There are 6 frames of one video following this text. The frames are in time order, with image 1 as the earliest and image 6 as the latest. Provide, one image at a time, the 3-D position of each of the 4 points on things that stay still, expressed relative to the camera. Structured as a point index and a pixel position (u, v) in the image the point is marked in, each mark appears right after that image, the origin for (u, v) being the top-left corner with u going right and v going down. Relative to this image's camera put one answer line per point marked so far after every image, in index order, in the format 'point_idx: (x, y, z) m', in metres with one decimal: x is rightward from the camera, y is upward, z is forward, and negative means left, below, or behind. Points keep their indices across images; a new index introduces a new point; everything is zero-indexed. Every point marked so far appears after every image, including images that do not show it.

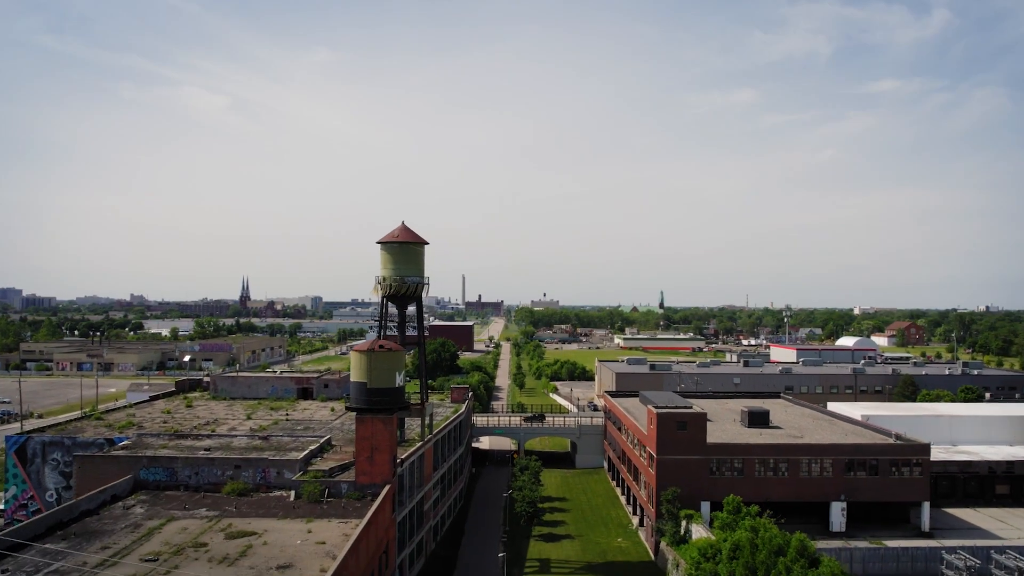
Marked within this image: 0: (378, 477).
0: (-3.9, -5.5, +19.5) m
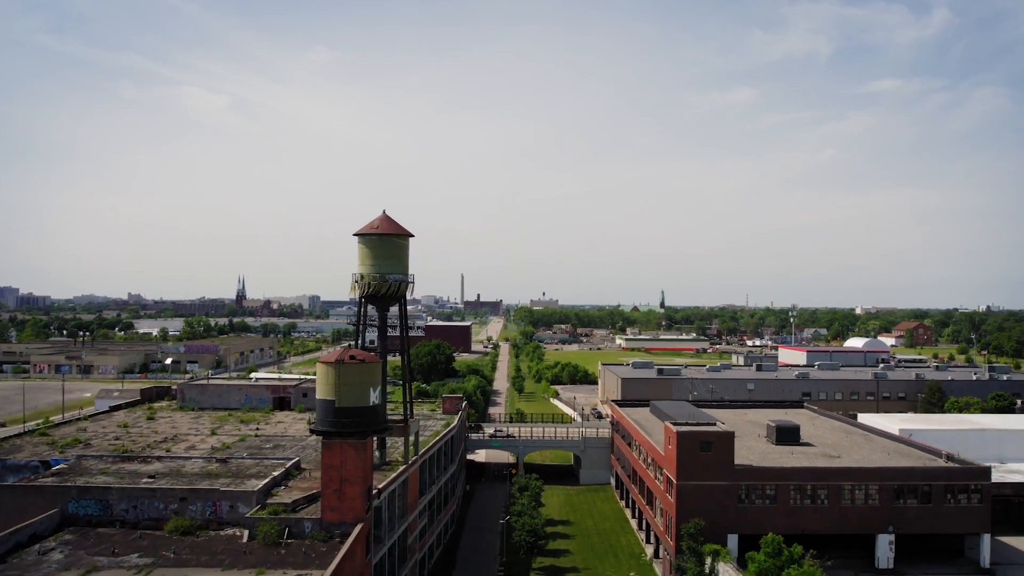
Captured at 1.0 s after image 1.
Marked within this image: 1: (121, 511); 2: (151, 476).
0: (-4.0, -5.5, +16.2) m
1: (-10.3, -5.9, +17.5) m
2: (-10.4, -5.4, +19.1) m
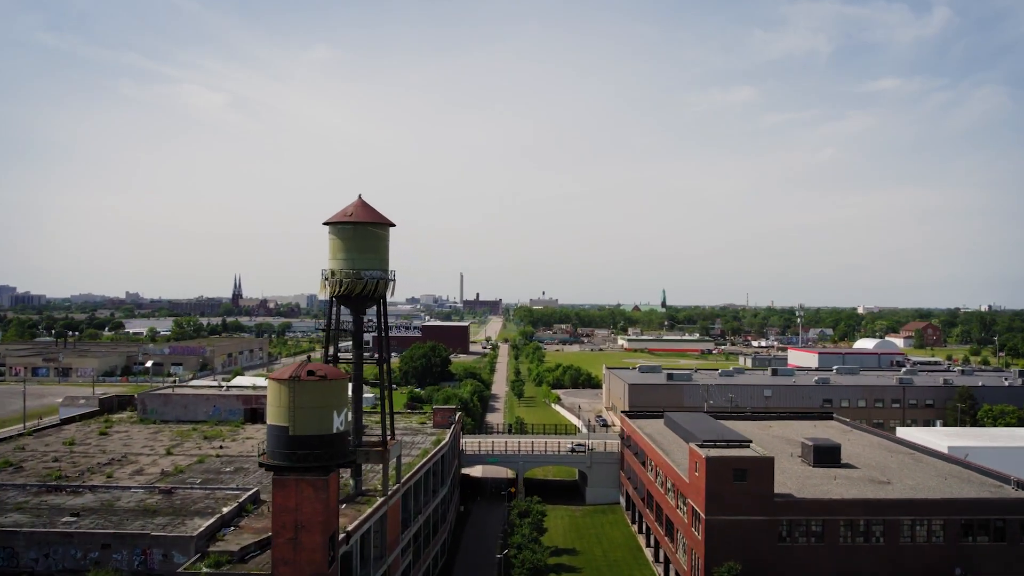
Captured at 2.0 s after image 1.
0: (-4.0, -5.5, +13.0) m
1: (-10.3, -5.8, +14.2) m
2: (-10.4, -5.3, +15.9) m
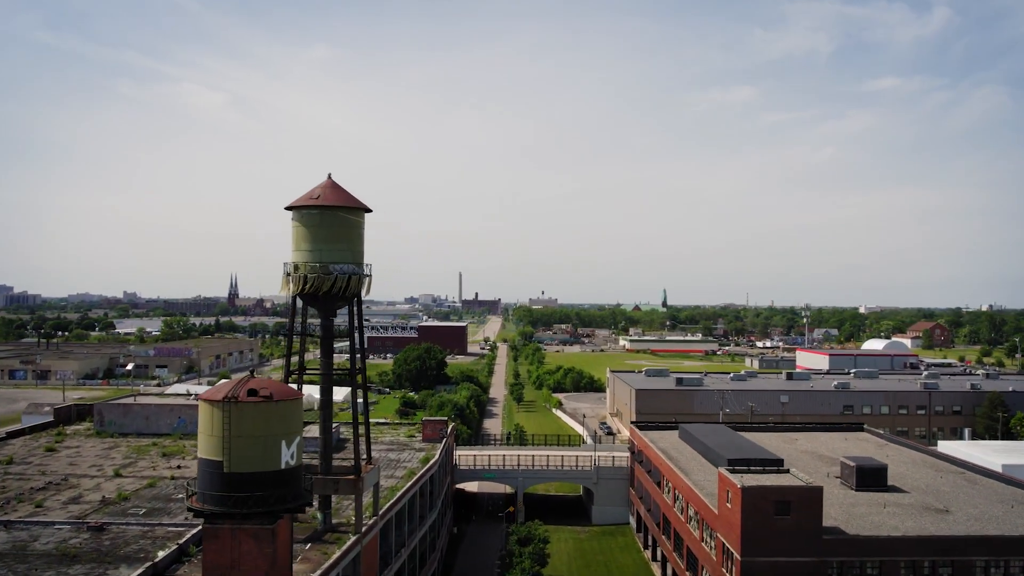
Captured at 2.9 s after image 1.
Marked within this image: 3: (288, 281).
0: (-4.1, -5.4, +10.1) m
1: (-10.4, -5.8, +11.4) m
2: (-10.5, -5.3, +13.0) m
3: (-5.1, +0.2, +15.0) m
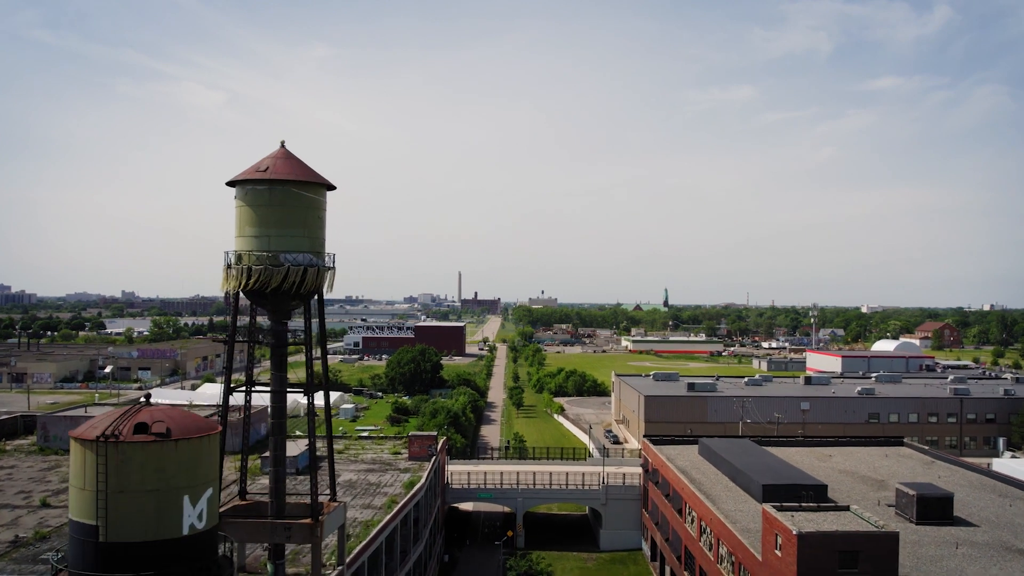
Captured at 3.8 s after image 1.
0: (-4.1, -5.3, +7.1) m
1: (-10.4, -5.7, +8.4) m
2: (-10.5, -5.2, +10.0) m
3: (-5.1, +0.3, +12.0) m
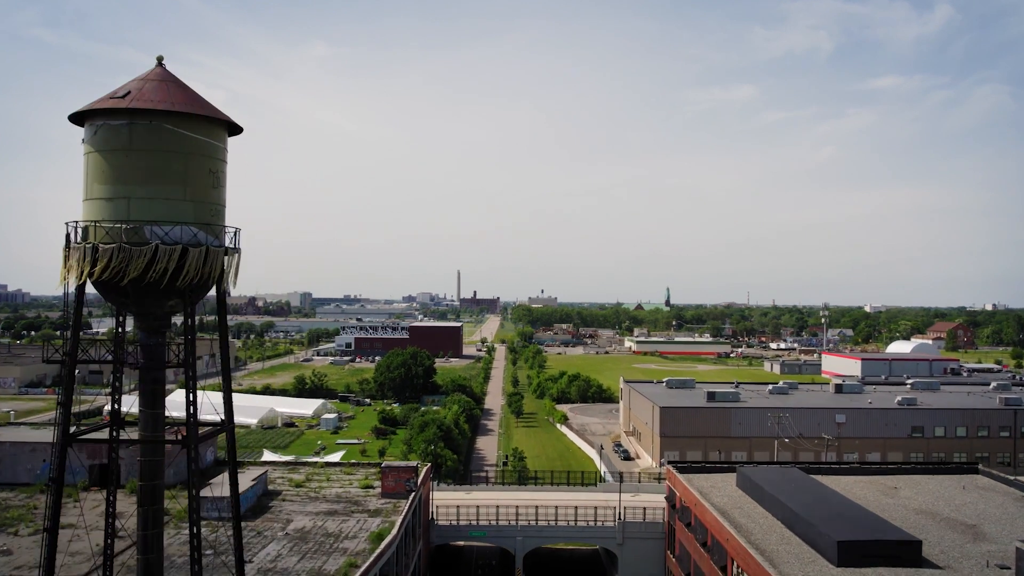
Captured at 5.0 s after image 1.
0: (-4.2, -5.2, +2.9) m
1: (-10.5, -5.6, +4.2) m
2: (-10.6, -5.1, +5.8) m
3: (-5.1, +0.4, +7.8) m
